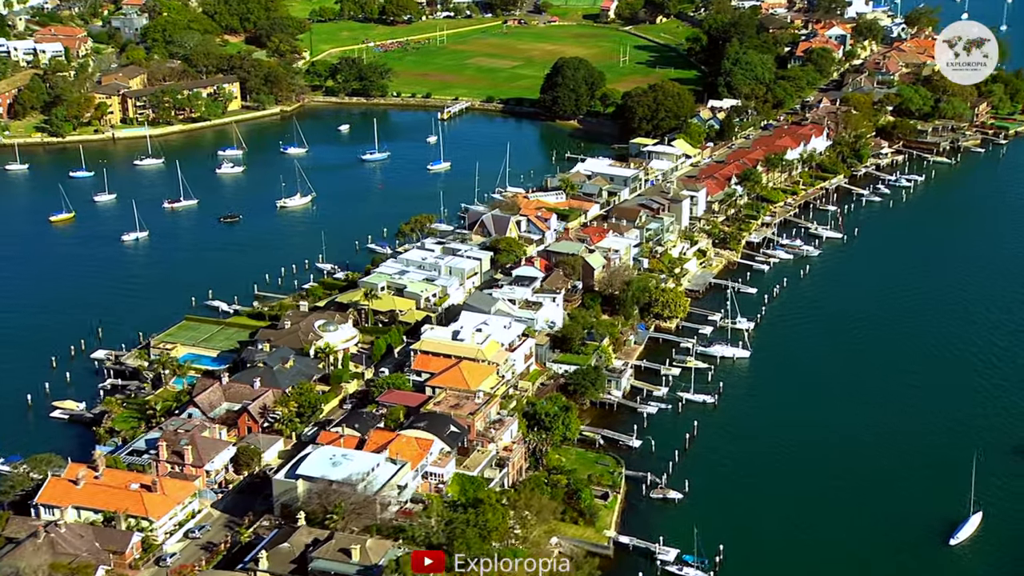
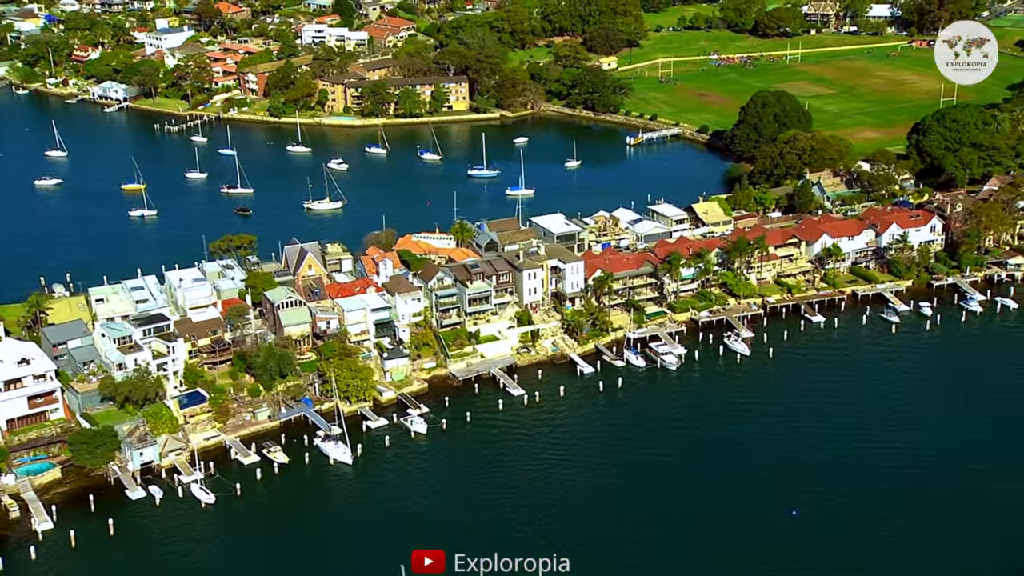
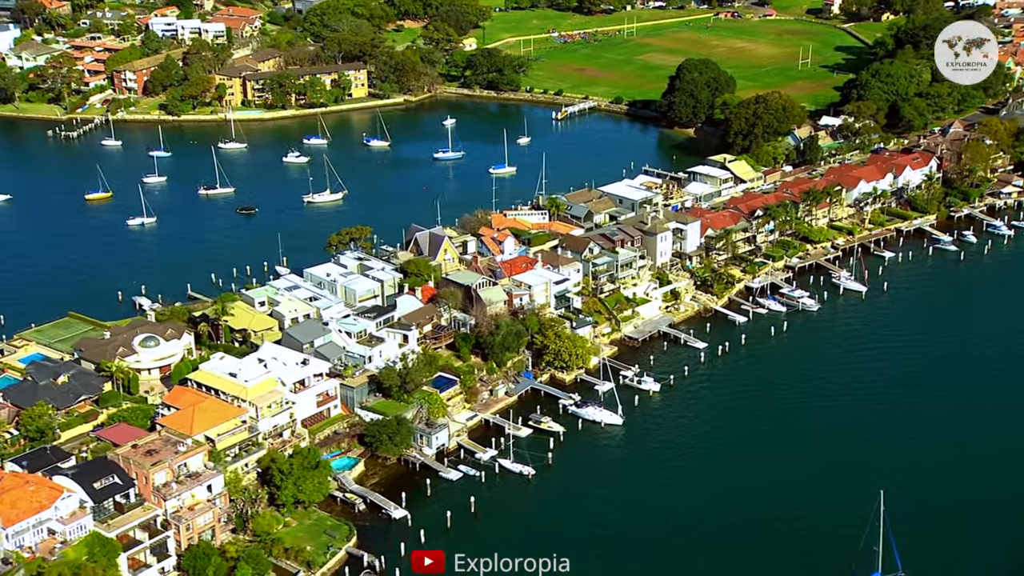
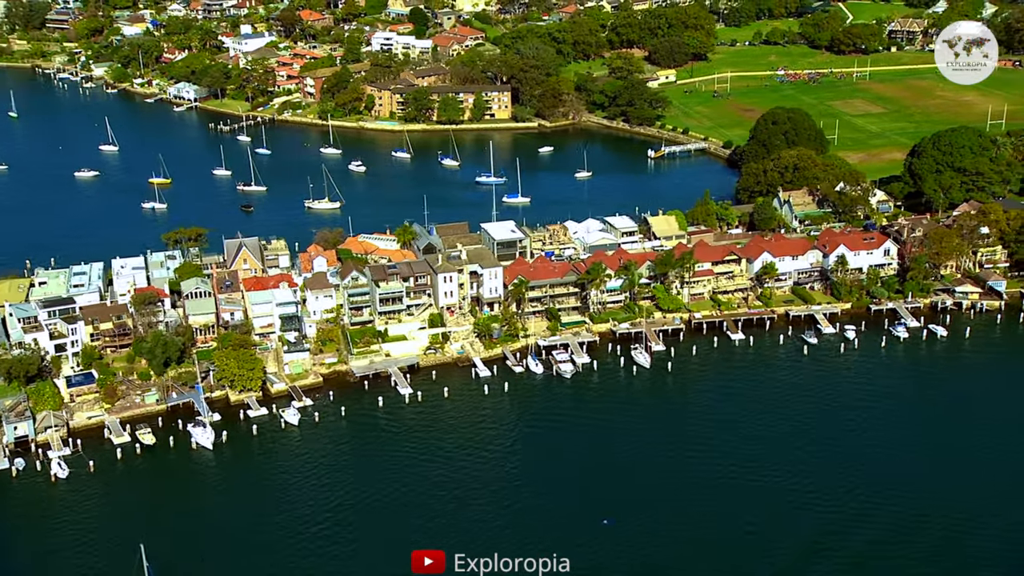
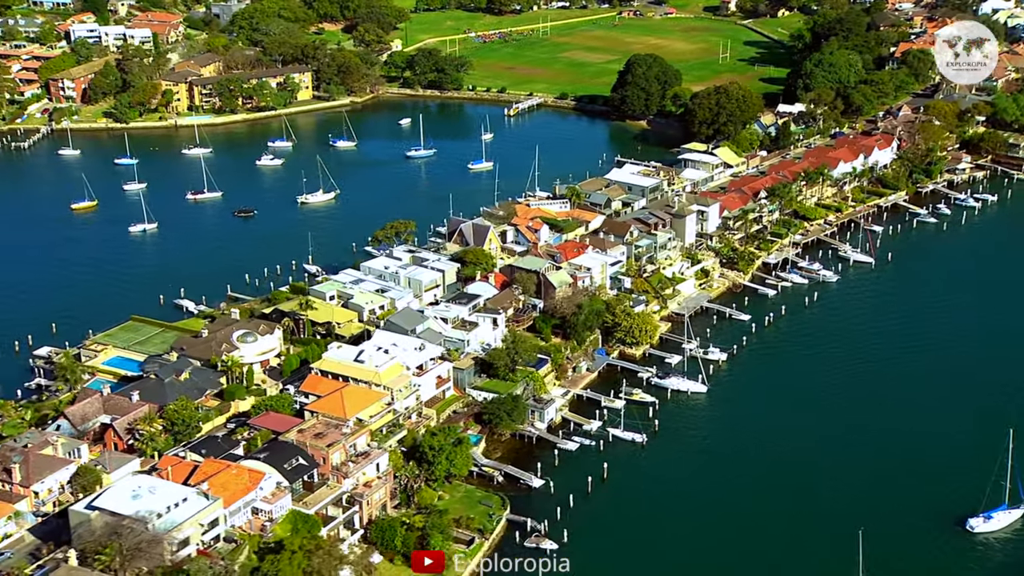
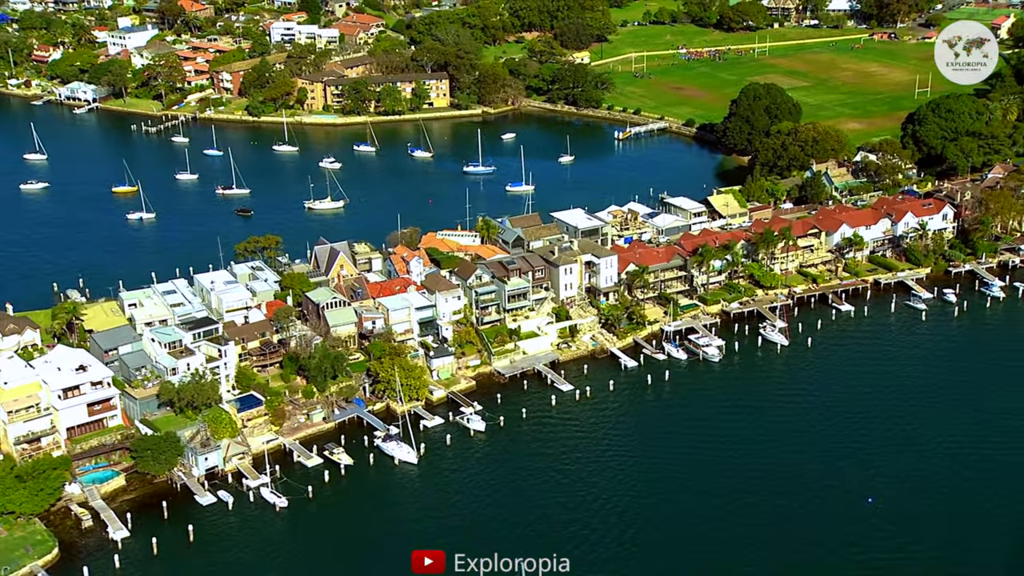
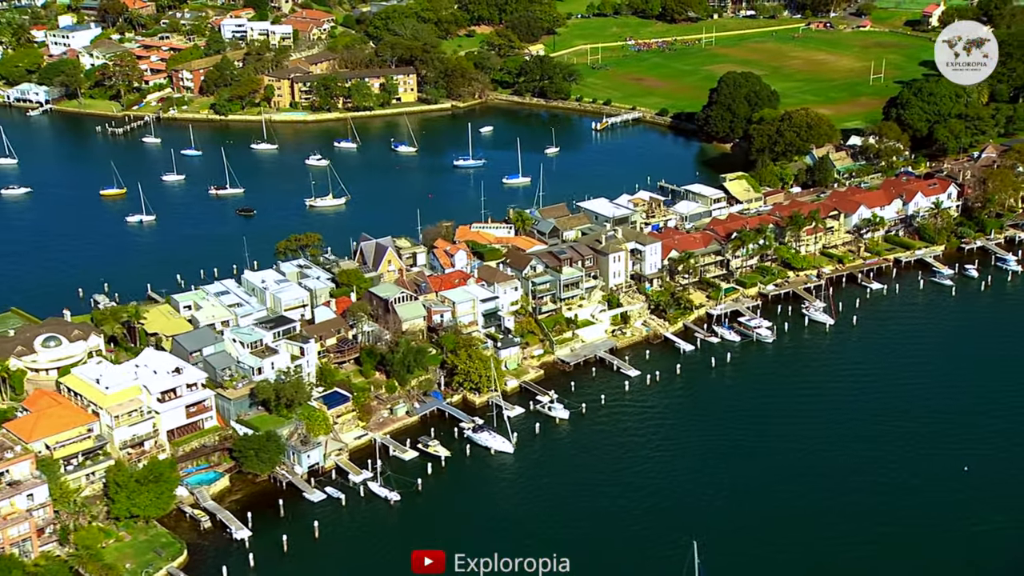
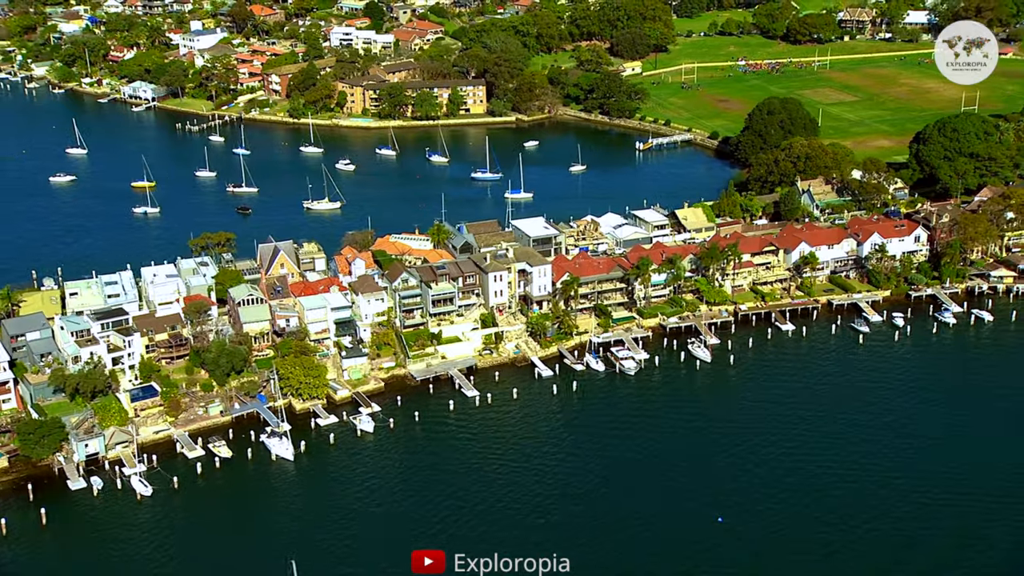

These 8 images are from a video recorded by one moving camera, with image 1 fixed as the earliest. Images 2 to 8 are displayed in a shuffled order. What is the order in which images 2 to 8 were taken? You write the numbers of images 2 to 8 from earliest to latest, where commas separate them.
5, 3, 7, 6, 2, 8, 4
